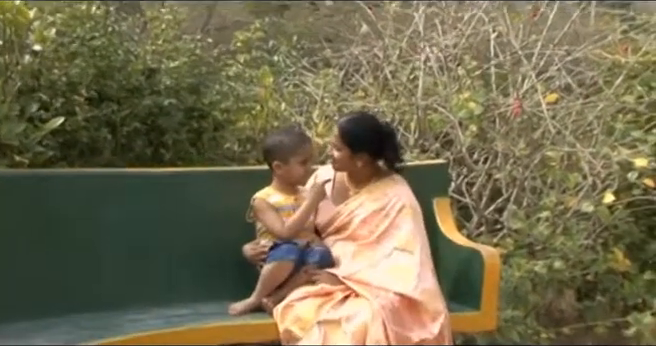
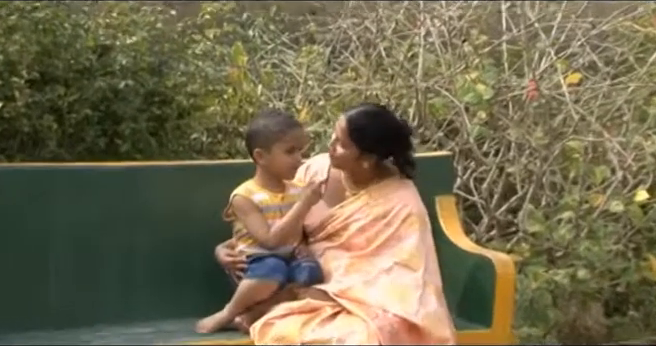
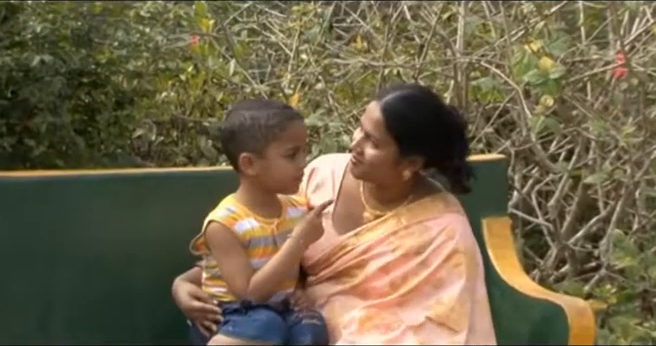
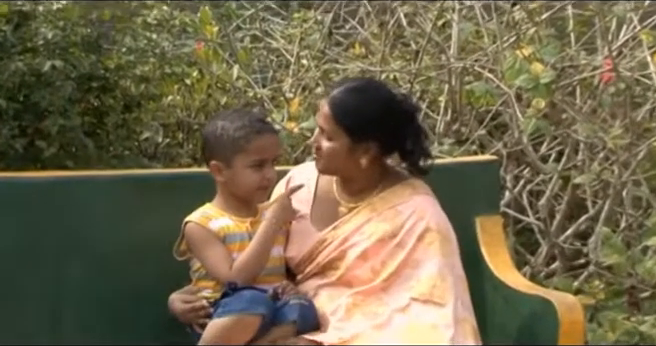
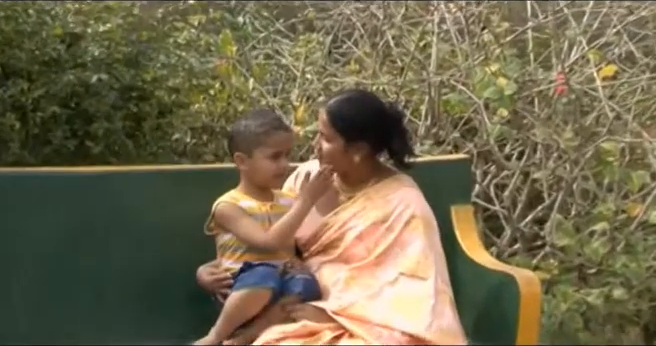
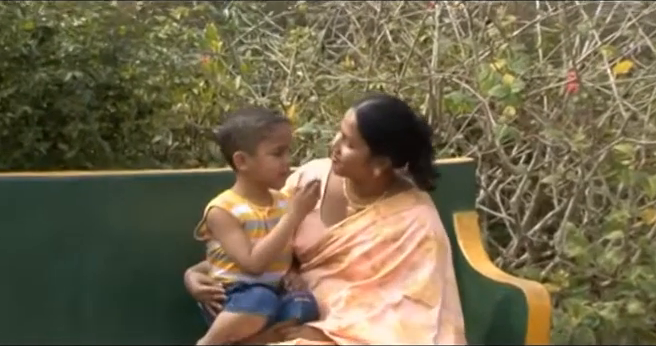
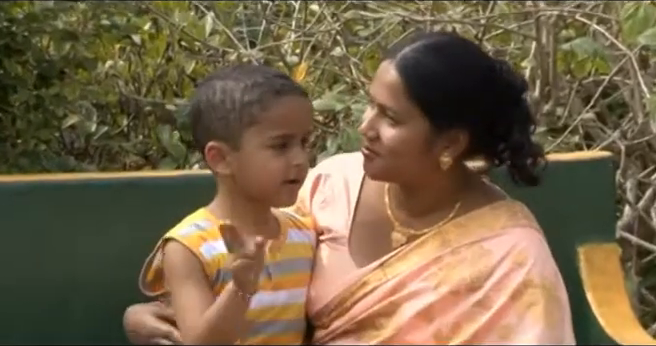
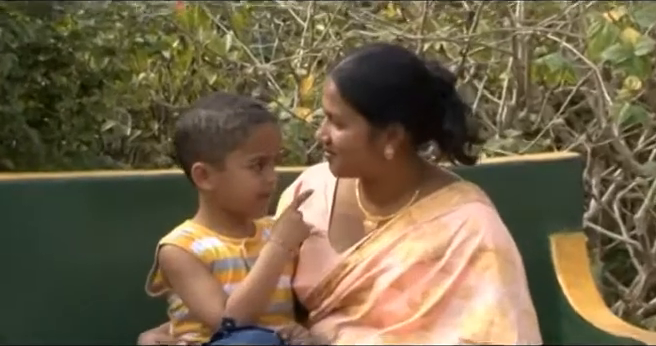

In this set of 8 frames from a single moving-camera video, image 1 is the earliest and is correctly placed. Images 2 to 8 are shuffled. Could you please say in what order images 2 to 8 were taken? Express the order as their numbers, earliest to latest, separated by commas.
2, 5, 6, 4, 3, 8, 7
